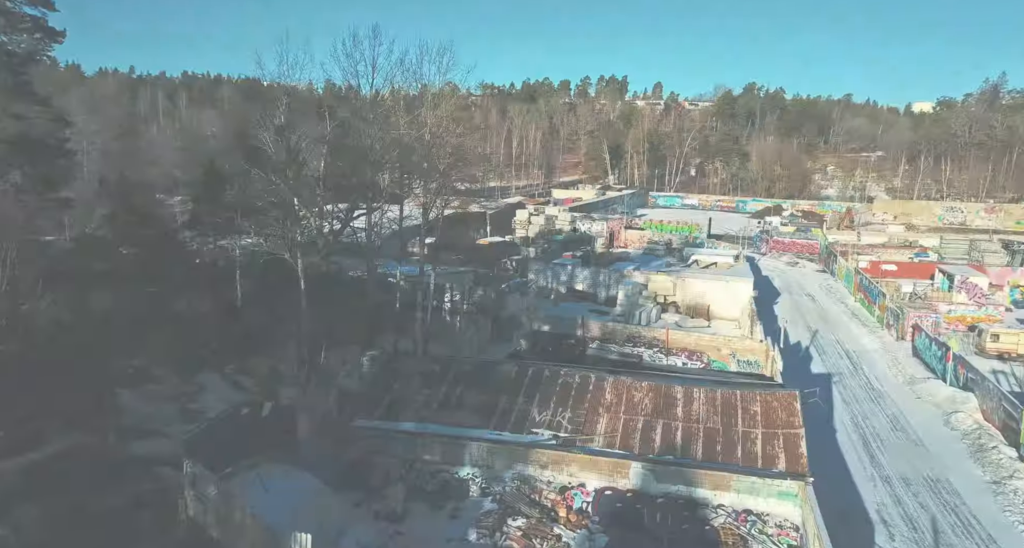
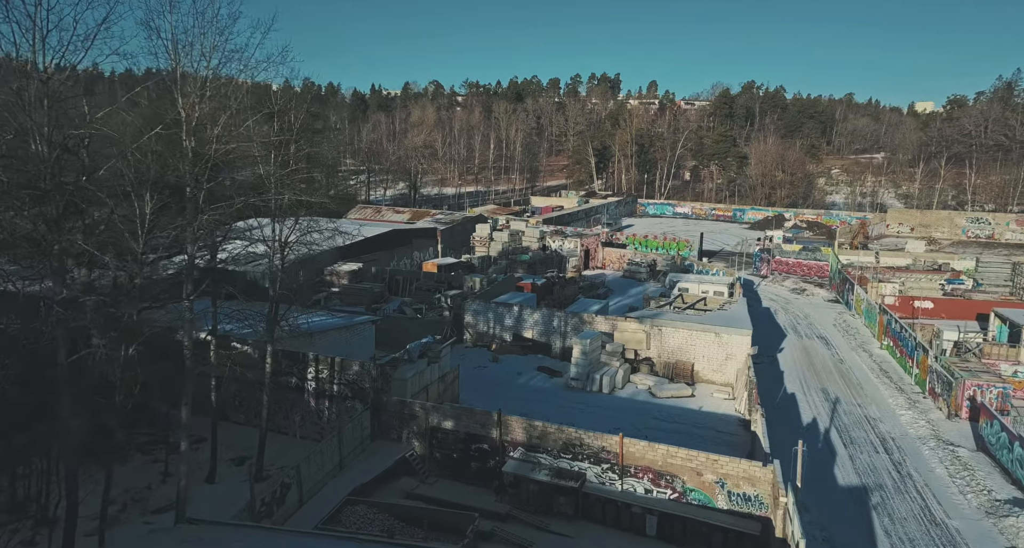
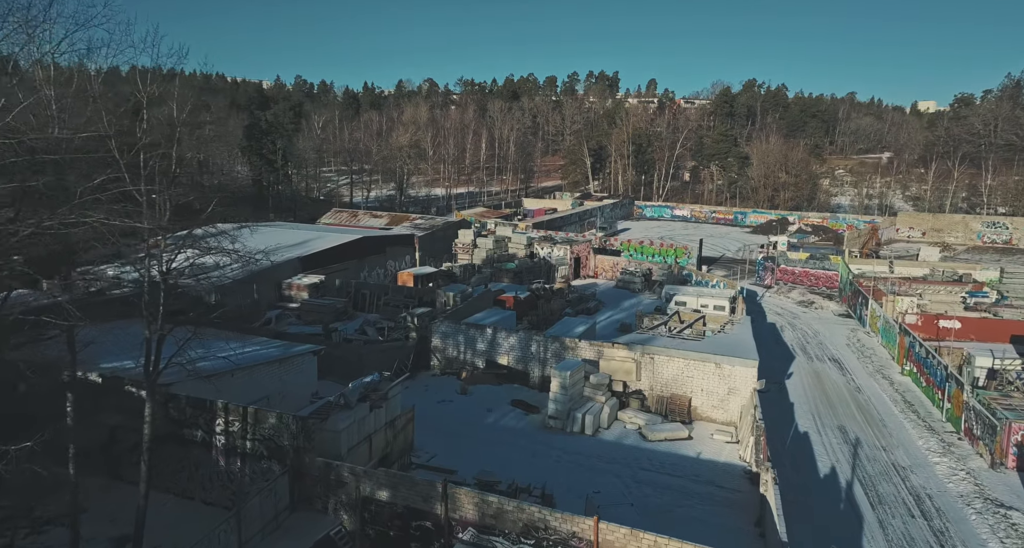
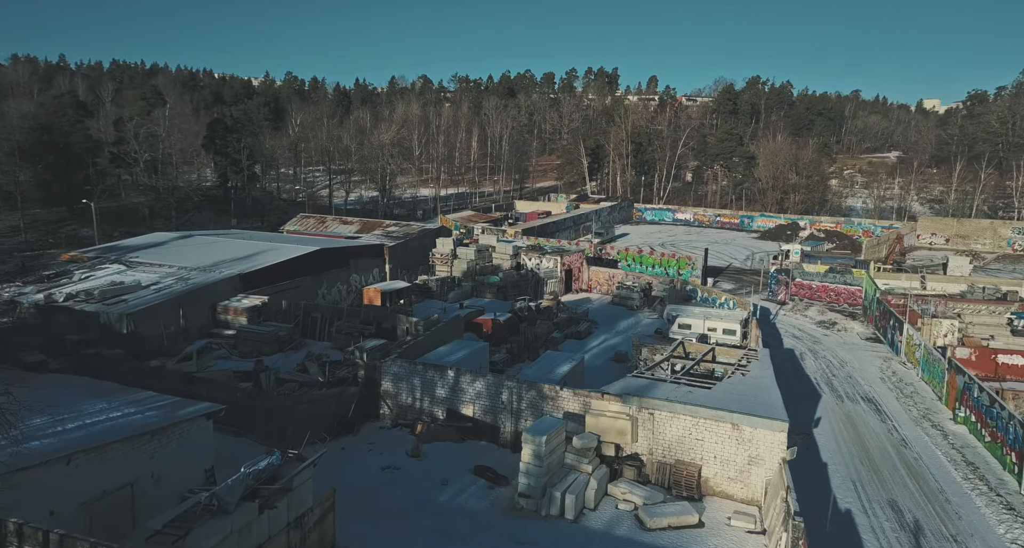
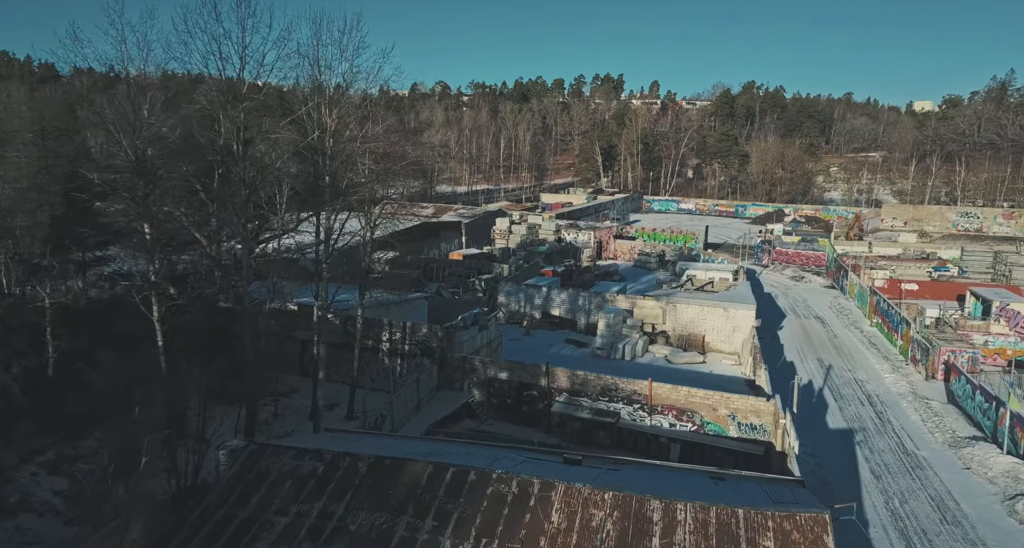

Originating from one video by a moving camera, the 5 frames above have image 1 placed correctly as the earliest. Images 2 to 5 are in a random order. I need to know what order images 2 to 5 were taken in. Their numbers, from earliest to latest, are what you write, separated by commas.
5, 2, 3, 4
